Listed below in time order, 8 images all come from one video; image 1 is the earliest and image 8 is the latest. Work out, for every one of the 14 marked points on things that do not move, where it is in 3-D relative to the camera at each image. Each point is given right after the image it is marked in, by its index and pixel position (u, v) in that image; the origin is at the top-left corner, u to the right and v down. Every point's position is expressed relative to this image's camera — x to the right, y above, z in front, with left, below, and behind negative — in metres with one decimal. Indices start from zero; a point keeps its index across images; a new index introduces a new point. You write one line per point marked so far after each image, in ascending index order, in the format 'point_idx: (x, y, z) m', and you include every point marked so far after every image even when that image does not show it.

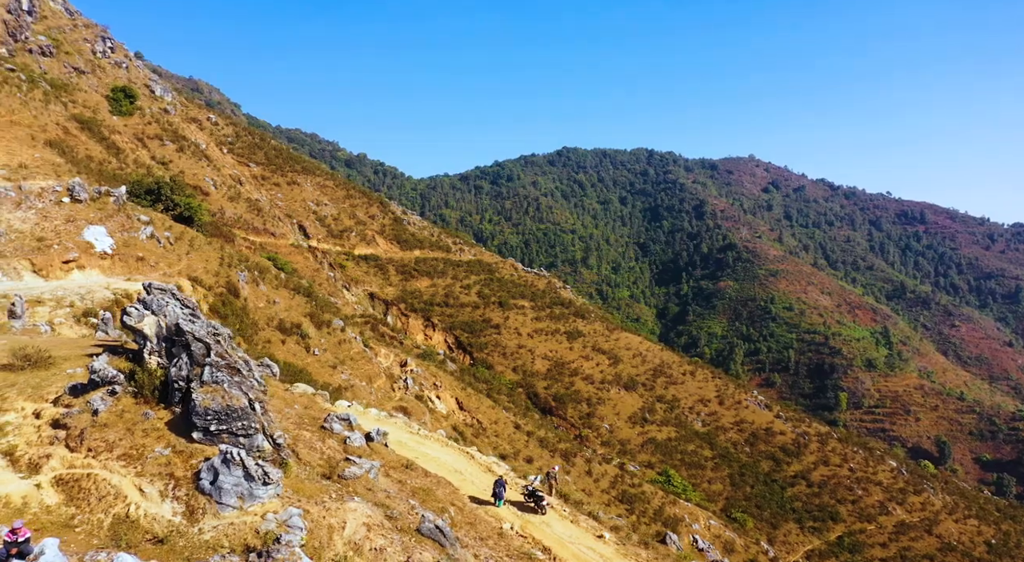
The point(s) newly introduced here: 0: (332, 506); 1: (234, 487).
0: (-3.9, -4.8, +13.5) m
1: (-5.7, -4.2, +12.7) m
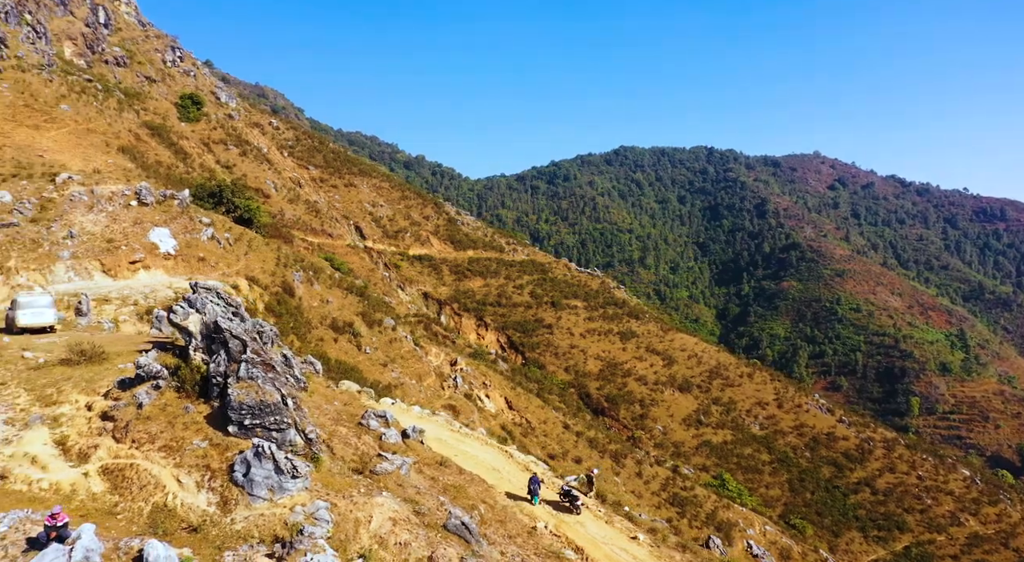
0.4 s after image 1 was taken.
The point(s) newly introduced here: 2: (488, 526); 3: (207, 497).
0: (-3.4, -4.8, +13.7) m
1: (-5.2, -4.1, +13.1) m
2: (-0.7, -6.3, +16.1) m
3: (-6.3, -4.5, +13.0) m
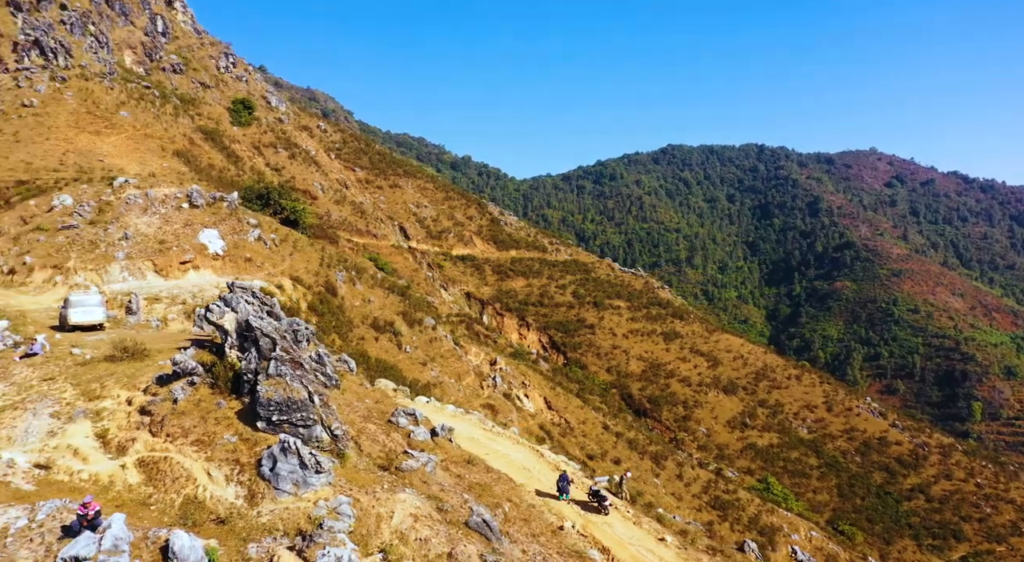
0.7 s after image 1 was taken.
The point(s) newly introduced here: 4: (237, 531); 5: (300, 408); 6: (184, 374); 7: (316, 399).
0: (-2.9, -4.7, +13.9) m
1: (-4.7, -4.1, +13.4) m
2: (0.0, -6.2, +16.1) m
3: (-5.9, -4.5, +13.4) m
4: (-5.4, -4.9, +12.3) m
5: (-5.1, -3.1, +15.1) m
6: (-9.0, -2.6, +17.1) m
7: (-4.9, -2.9, +15.5) m
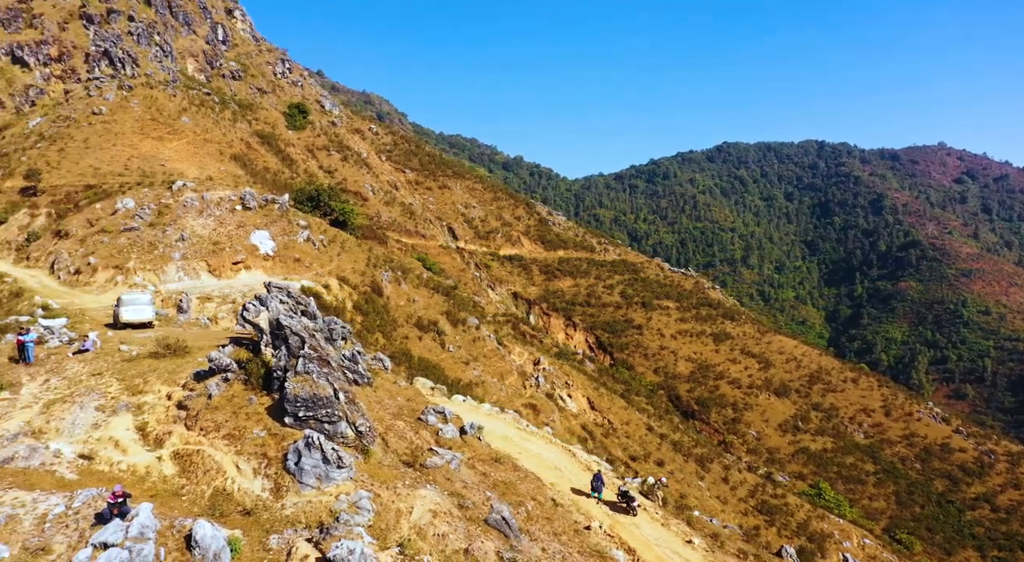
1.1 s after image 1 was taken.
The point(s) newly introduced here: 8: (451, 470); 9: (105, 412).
0: (-2.5, -4.7, +14.1) m
1: (-4.3, -4.1, +13.7) m
2: (+0.5, -6.2, +16.1) m
3: (-5.5, -4.5, +13.8) m
4: (-5.1, -4.9, +12.7) m
5: (-4.6, -3.0, +15.4) m
6: (-8.3, -2.5, +17.7) m
7: (-4.3, -2.9, +15.8) m
8: (-1.7, -5.1, +17.0) m
9: (-11.2, -3.6, +17.3) m
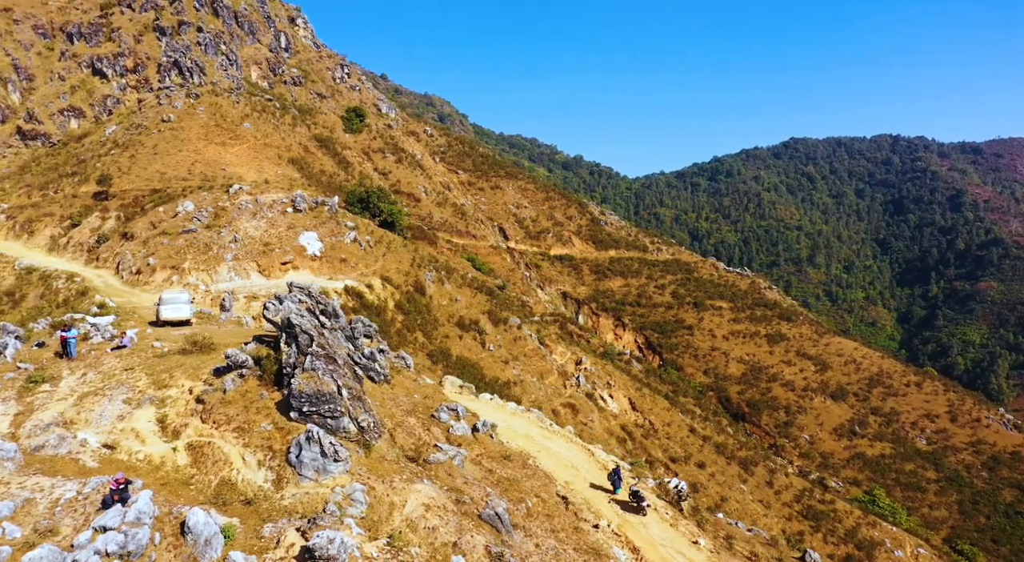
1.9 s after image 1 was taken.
0: (-2.6, -4.7, +14.4) m
1: (-4.5, -4.1, +14.2) m
2: (+0.5, -6.2, +16.2) m
3: (-5.7, -4.4, +14.4) m
4: (-5.3, -4.9, +13.3) m
5: (-4.7, -3.0, +15.9) m
6: (-8.2, -2.5, +18.5) m
7: (-4.4, -2.9, +16.3) m
8: (-1.6, -5.1, +17.3) m
9: (-11.1, -3.6, +18.3) m
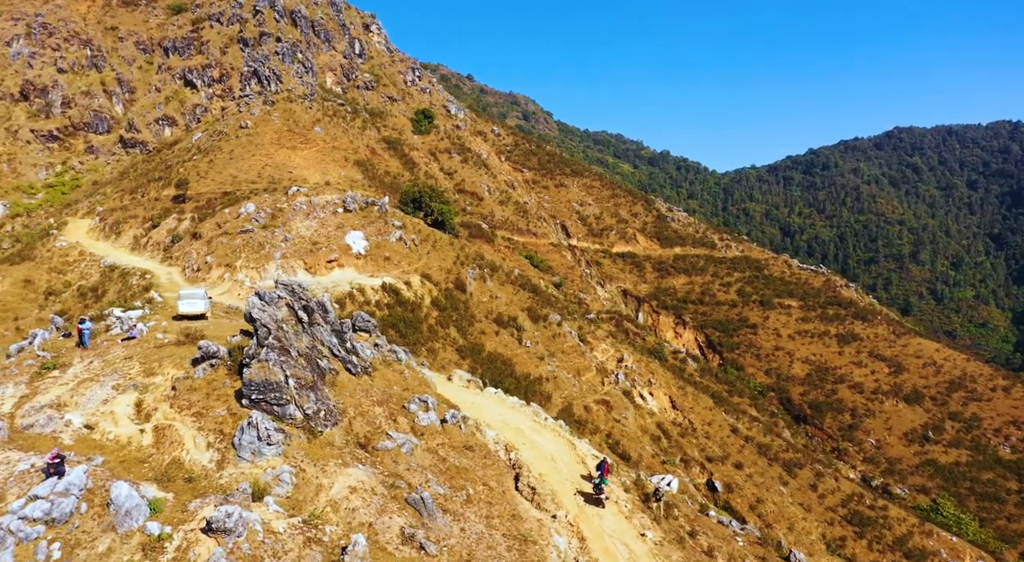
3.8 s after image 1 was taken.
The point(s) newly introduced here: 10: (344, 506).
0: (-4.4, -4.6, +15.4) m
1: (-6.4, -4.0, +15.3) m
2: (-1.2, -6.0, +16.9) m
3: (-7.5, -4.3, +15.6) m
4: (-7.2, -4.8, +14.4) m
5: (-6.4, -2.9, +17.0) m
6: (-9.6, -2.4, +19.9) m
7: (-6.0, -2.8, +17.4) m
8: (-3.2, -5.0, +18.2) m
9: (-12.6, -3.5, +19.9) m
10: (-3.8, -5.2, +14.3) m
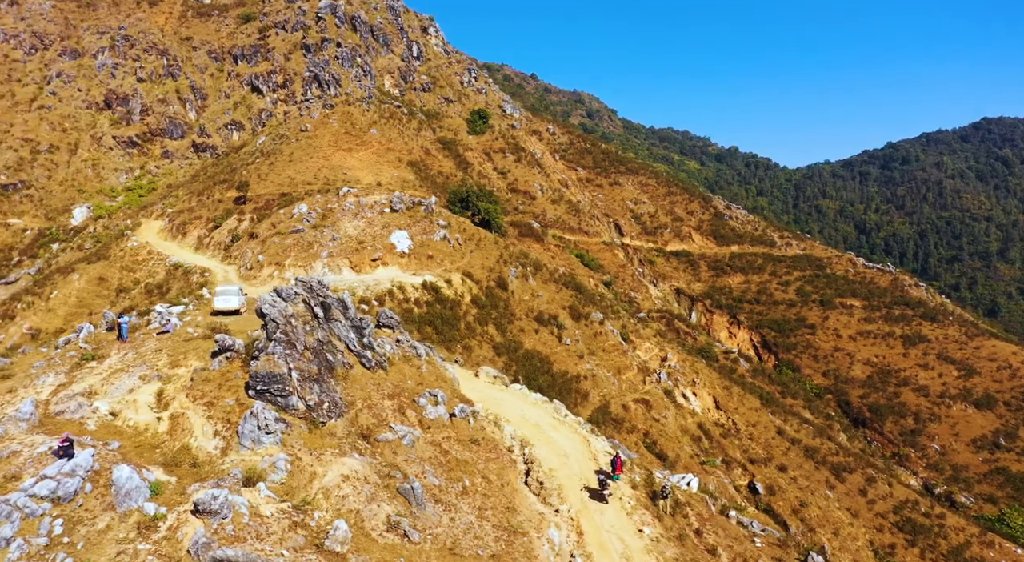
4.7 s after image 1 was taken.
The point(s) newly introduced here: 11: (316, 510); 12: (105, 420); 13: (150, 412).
0: (-4.7, -4.5, +16.0) m
1: (-6.6, -3.9, +16.0) m
2: (-1.3, -5.9, +17.2) m
3: (-7.8, -4.2, +16.4) m
4: (-7.6, -4.7, +15.2) m
5: (-6.5, -2.8, +17.8) m
6: (-9.6, -2.3, +20.9) m
7: (-6.1, -2.7, +18.1) m
8: (-3.3, -4.9, +18.7) m
9: (-12.5, -3.3, +21.1) m
10: (-4.2, -5.1, +14.8) m
11: (-4.5, -5.3, +14.3) m
12: (-12.0, -4.1, +18.5) m
13: (-10.8, -3.9, +18.7) m
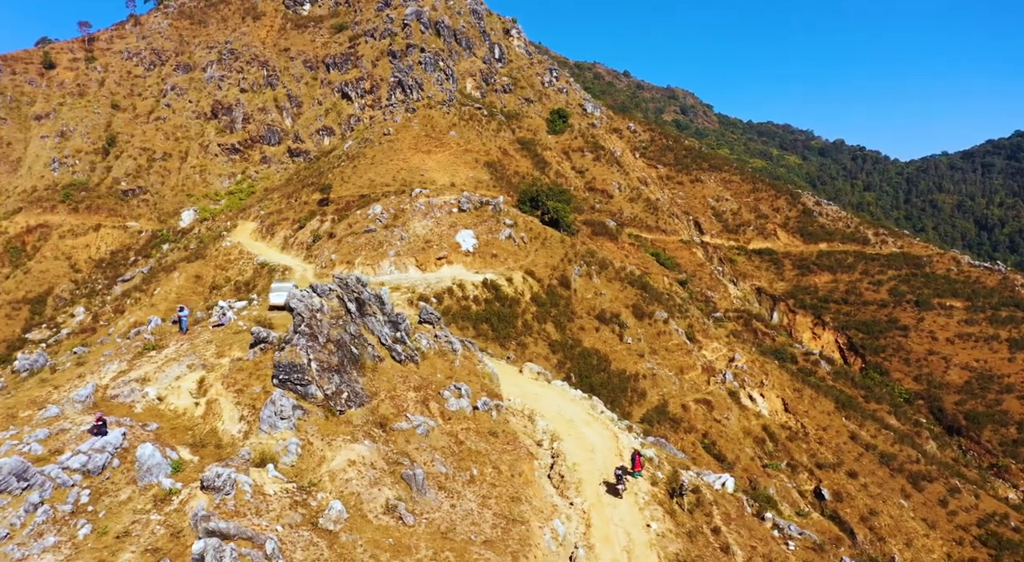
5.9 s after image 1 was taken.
0: (-4.7, -4.4, +16.9) m
1: (-6.6, -3.8, +17.2) m
2: (-1.2, -5.8, +17.8) m
3: (-7.7, -4.1, +17.7) m
4: (-7.6, -4.6, +16.5) m
5: (-6.3, -2.7, +18.9) m
6: (-9.0, -2.2, +22.3) m
7: (-5.9, -2.5, +19.2) m
8: (-3.0, -4.8, +19.4) m
9: (-11.9, -3.2, +22.9) m
10: (-4.3, -4.9, +15.7) m
11: (-4.7, -5.1, +15.3) m
12: (-11.7, -4.0, +20.2) m
13: (-10.5, -3.8, +20.3) m
